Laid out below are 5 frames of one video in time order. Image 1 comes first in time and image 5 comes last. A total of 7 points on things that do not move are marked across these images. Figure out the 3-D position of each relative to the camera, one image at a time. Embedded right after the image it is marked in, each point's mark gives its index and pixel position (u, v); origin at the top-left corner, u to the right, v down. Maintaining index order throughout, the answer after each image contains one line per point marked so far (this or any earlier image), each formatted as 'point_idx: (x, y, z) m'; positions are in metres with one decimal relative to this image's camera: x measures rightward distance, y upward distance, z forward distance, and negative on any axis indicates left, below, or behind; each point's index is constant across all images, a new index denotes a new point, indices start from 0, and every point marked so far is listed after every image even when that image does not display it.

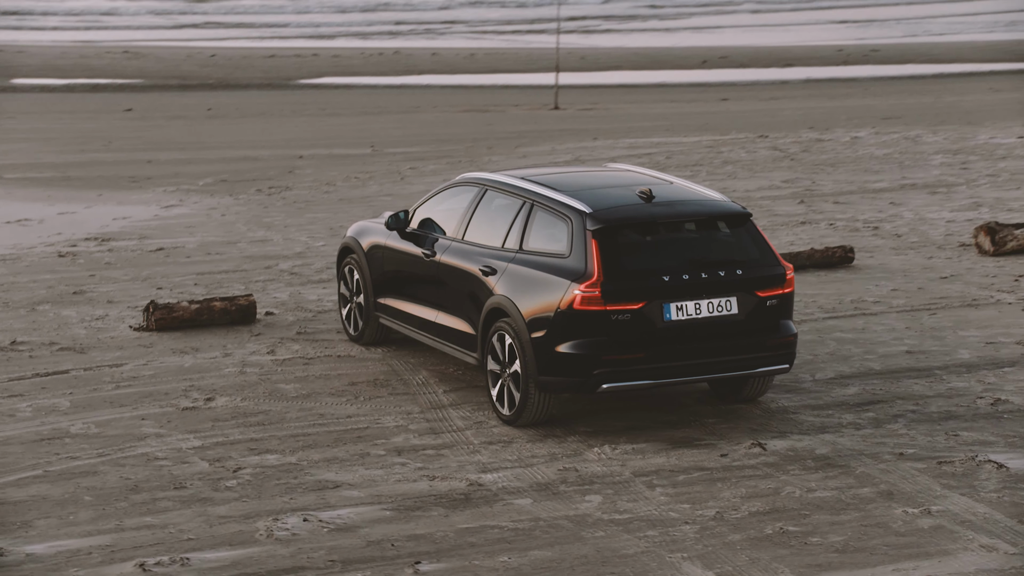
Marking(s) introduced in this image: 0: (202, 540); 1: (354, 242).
0: (-1.1, -0.8, +6.2) m
1: (-0.8, +0.2, +9.5) m
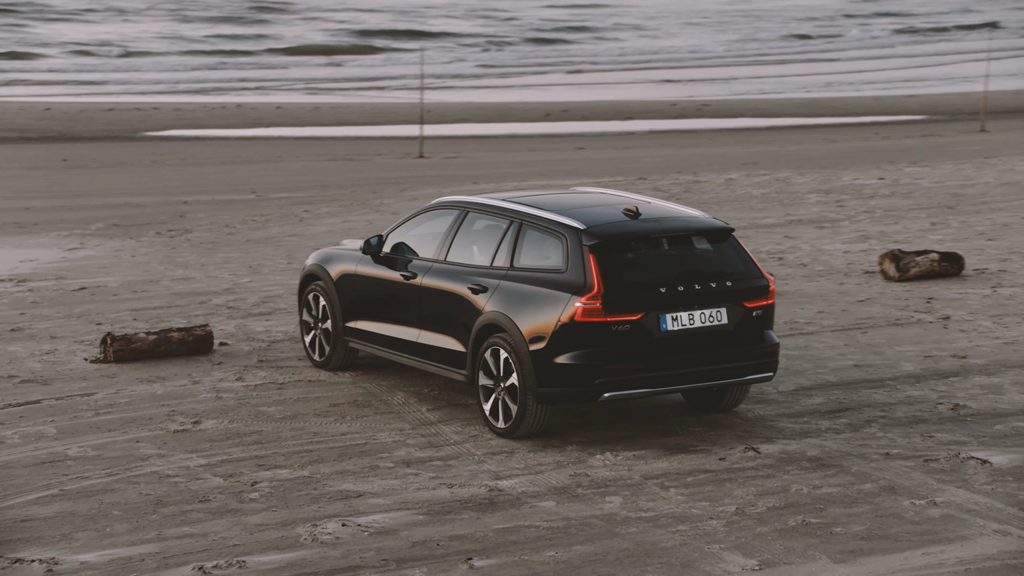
0: (-0.9, -0.9, +6.2) m
1: (-1.0, +0.1, +9.6) m
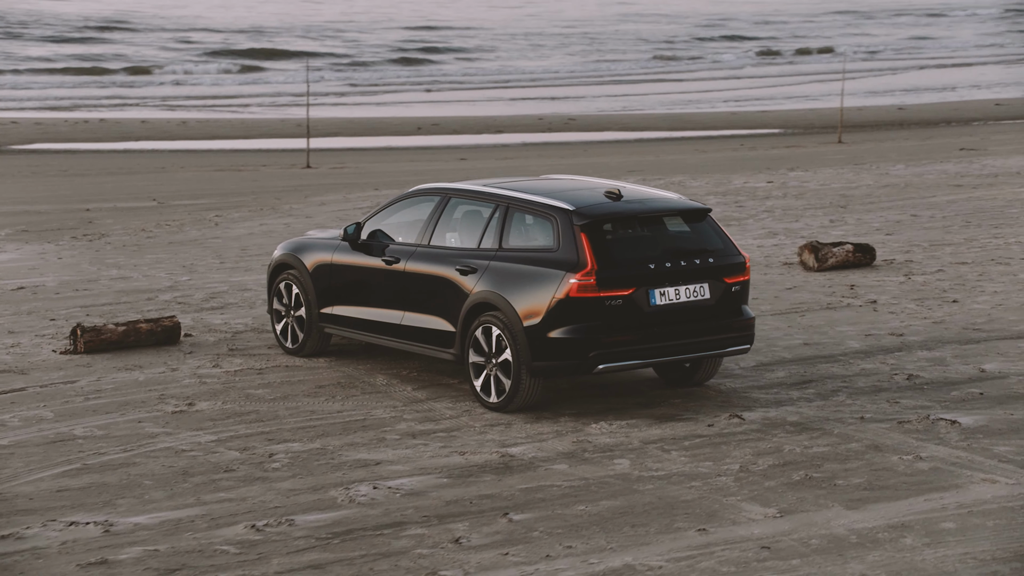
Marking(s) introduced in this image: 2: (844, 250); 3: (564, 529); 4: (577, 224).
0: (-0.8, -0.8, +6.5) m
1: (-1.2, +0.2, +9.8) m
2: (+2.6, +0.3, +14.2) m
3: (+0.2, -0.8, +6.1) m
4: (+0.3, +0.3, +8.1) m
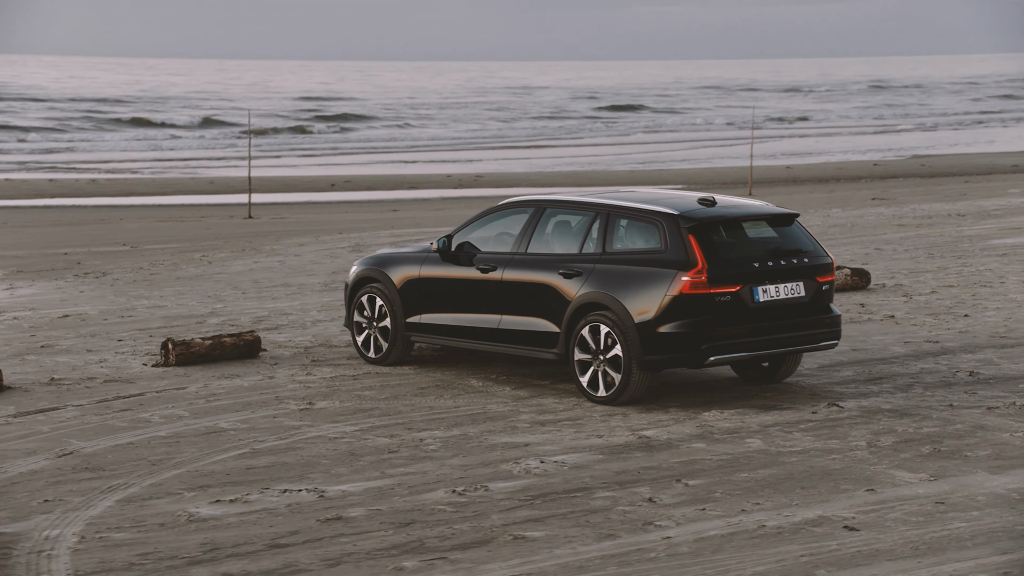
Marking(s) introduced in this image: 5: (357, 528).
0: (-0.1, -0.7, +6.9) m
1: (-0.8, +0.1, +10.2) m
2: (+2.7, +0.1, +14.9) m
3: (+0.8, -0.7, +6.6) m
4: (+0.8, +0.3, +8.6) m
5: (-0.5, -0.8, +6.0) m
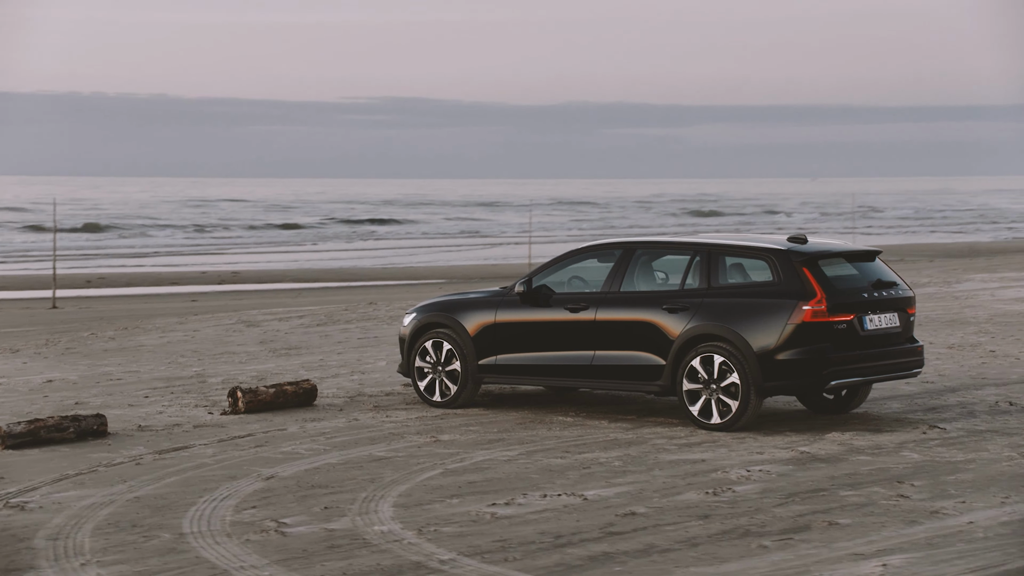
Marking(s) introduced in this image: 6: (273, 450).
0: (+0.7, -0.8, +7.1) m
1: (-0.4, -0.2, +10.3) m
2: (+2.4, -0.4, +15.4) m
3: (+1.7, -0.8, +6.9) m
4: (+1.4, +0.1, +9.0) m
5: (+0.5, -0.8, +6.1) m
6: (-1.1, -0.7, +8.3) m
